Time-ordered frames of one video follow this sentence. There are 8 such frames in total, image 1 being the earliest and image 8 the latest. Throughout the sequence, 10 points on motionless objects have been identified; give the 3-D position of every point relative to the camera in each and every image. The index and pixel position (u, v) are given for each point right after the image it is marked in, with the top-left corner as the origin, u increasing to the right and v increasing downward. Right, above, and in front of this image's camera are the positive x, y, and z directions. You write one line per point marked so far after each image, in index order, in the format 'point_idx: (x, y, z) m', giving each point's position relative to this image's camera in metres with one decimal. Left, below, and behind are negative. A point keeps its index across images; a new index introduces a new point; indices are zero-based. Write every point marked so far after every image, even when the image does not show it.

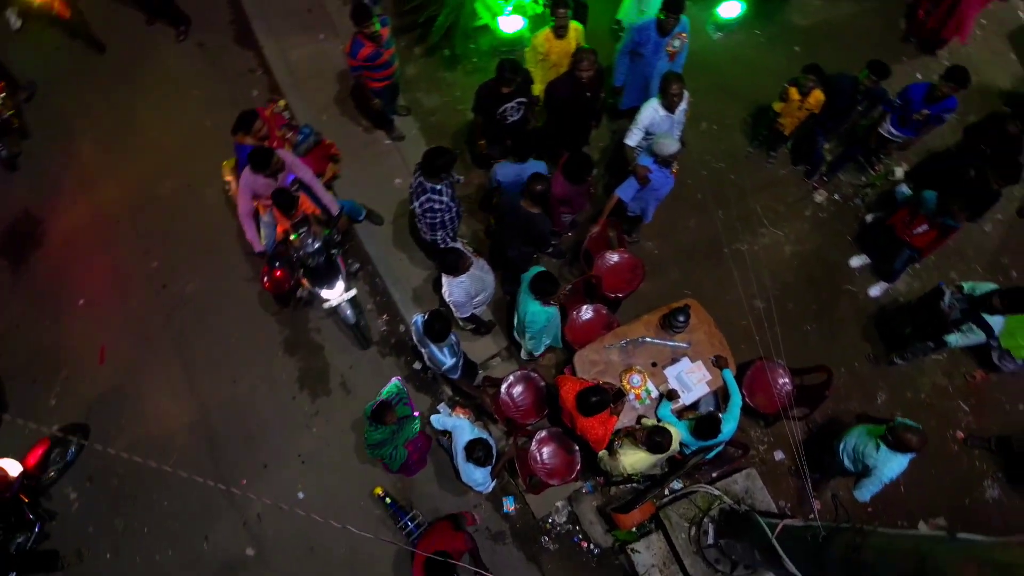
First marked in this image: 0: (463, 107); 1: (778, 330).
0: (-0.4, +1.6, +6.4) m
1: (+2.0, -0.3, +5.5) m
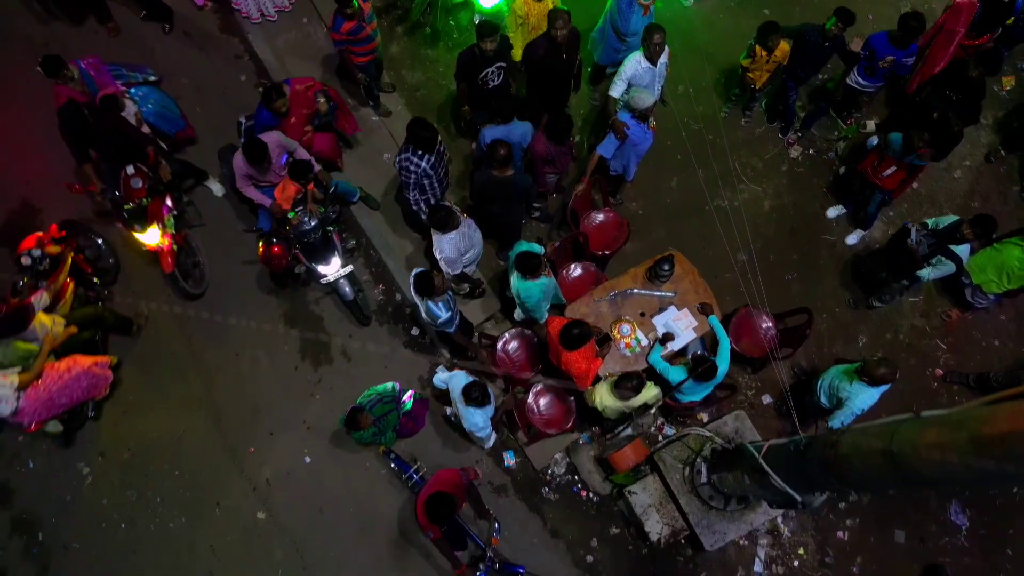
0: (-0.6, +1.8, +6.5) m
1: (+1.9, +0.1, +5.7) m
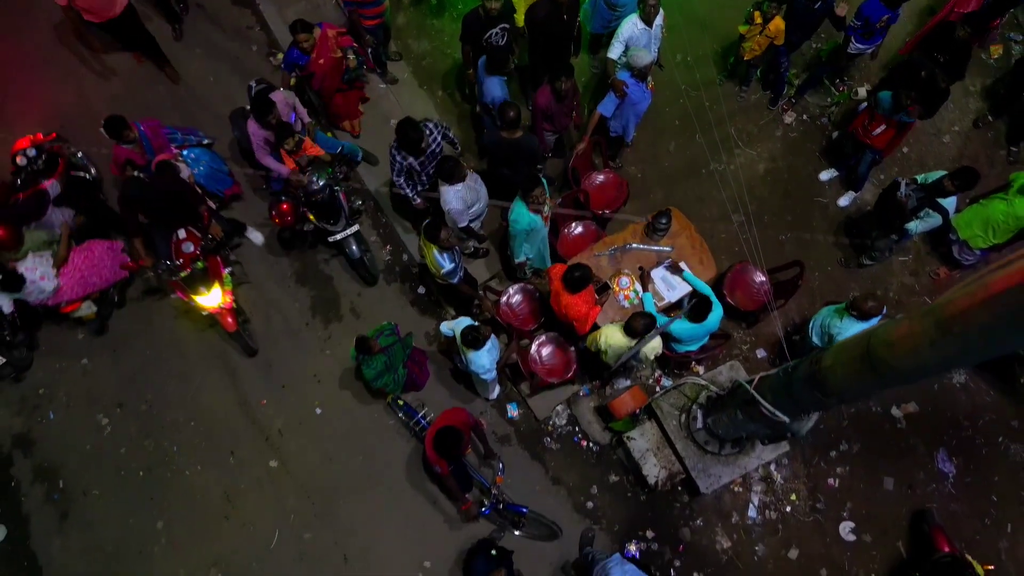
0: (-0.5, +2.1, +6.7) m
1: (+1.9, +0.4, +5.9) m
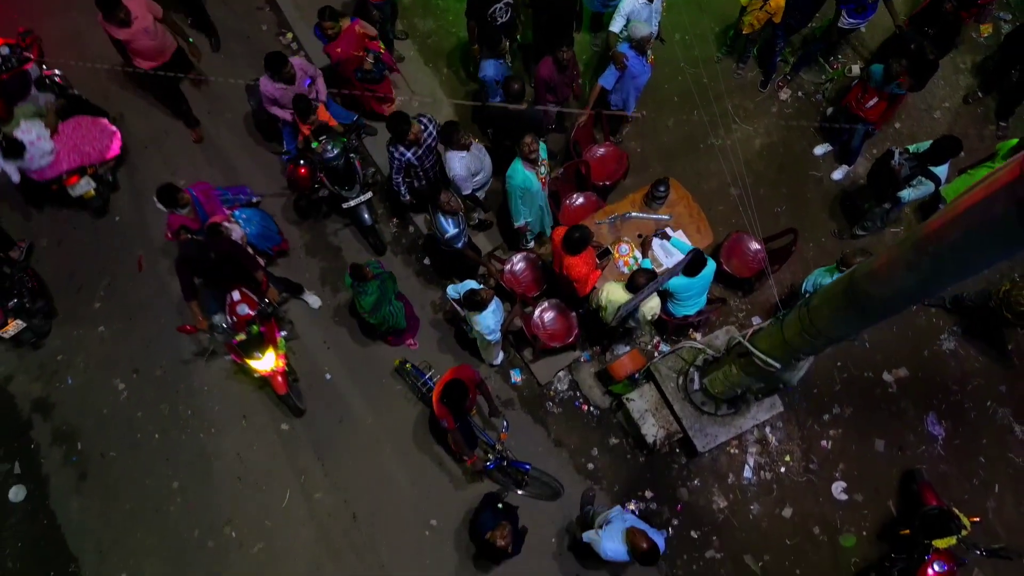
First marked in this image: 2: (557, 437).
0: (-0.5, +2.4, +6.9) m
1: (+2.0, +0.6, +6.0) m
2: (+0.3, -1.1, +5.7) m
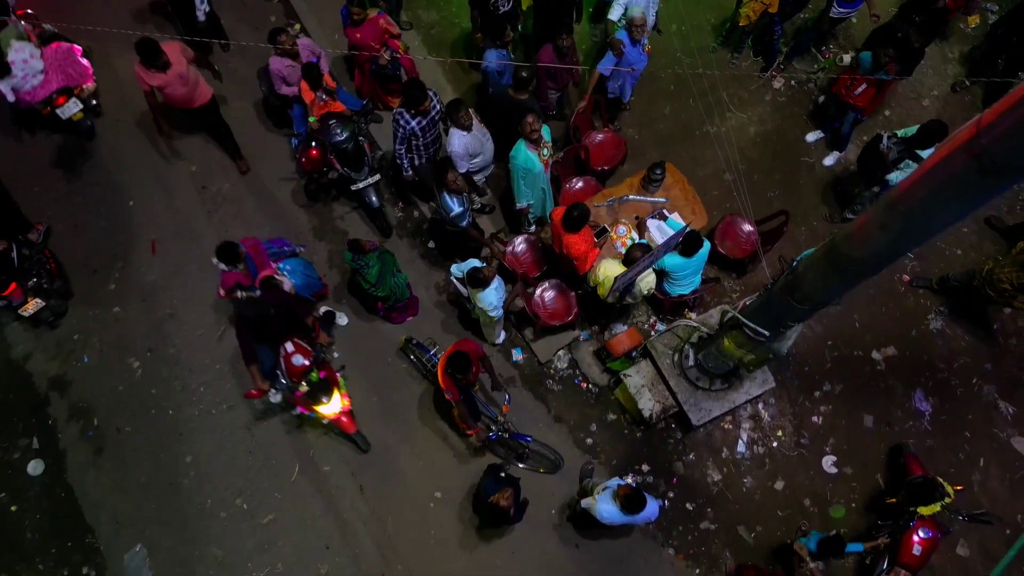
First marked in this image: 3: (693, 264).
0: (-0.5, +2.5, +7.1) m
1: (+2.0, +0.8, +6.2) m
2: (+0.4, -1.0, +5.9) m
3: (+1.3, +0.2, +5.2) m
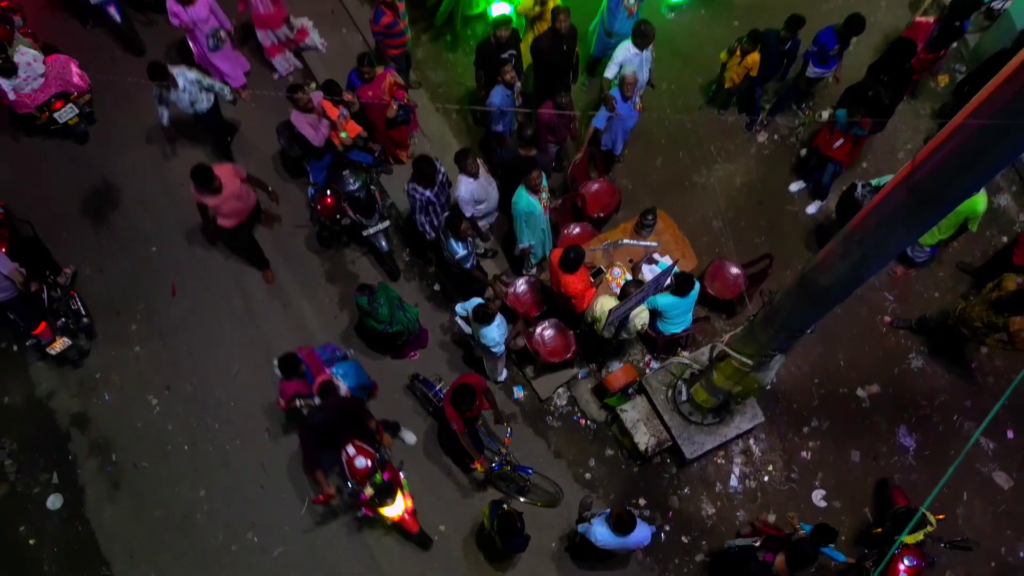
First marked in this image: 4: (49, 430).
0: (-0.5, +2.1, +7.6) m
1: (+2.0, +0.4, +6.6) m
2: (+0.4, -1.3, +6.2) m
3: (+1.3, -0.1, +5.5) m
4: (-3.9, -1.2, +6.3) m
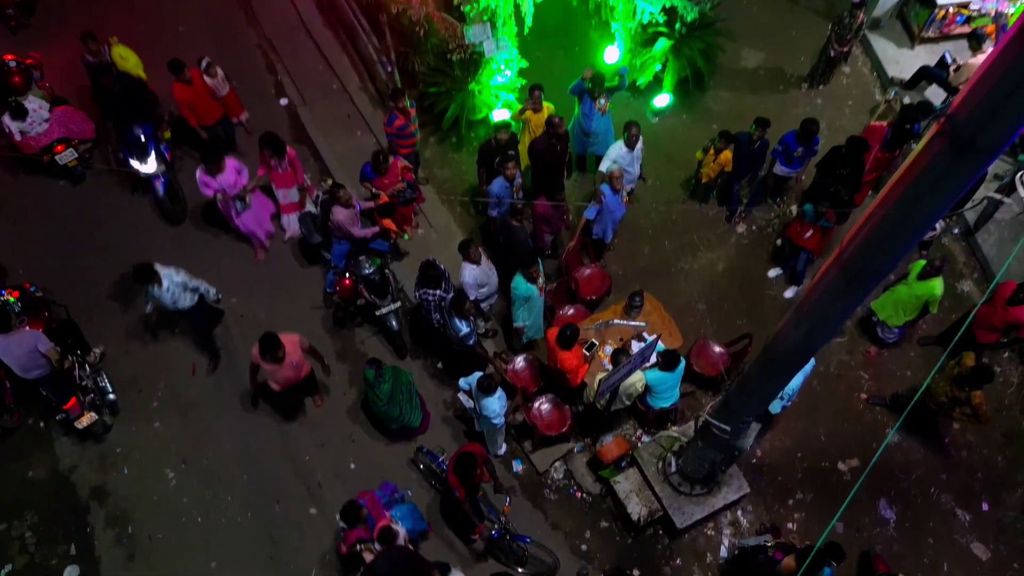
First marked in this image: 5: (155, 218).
0: (-0.5, +1.2, +8.3) m
1: (+2.0, -0.3, +7.1) m
2: (+0.4, -2.0, +6.5) m
3: (+1.3, -0.7, +6.0) m
4: (-3.9, -1.9, +6.6) m
5: (-3.9, +0.7, +8.2) m
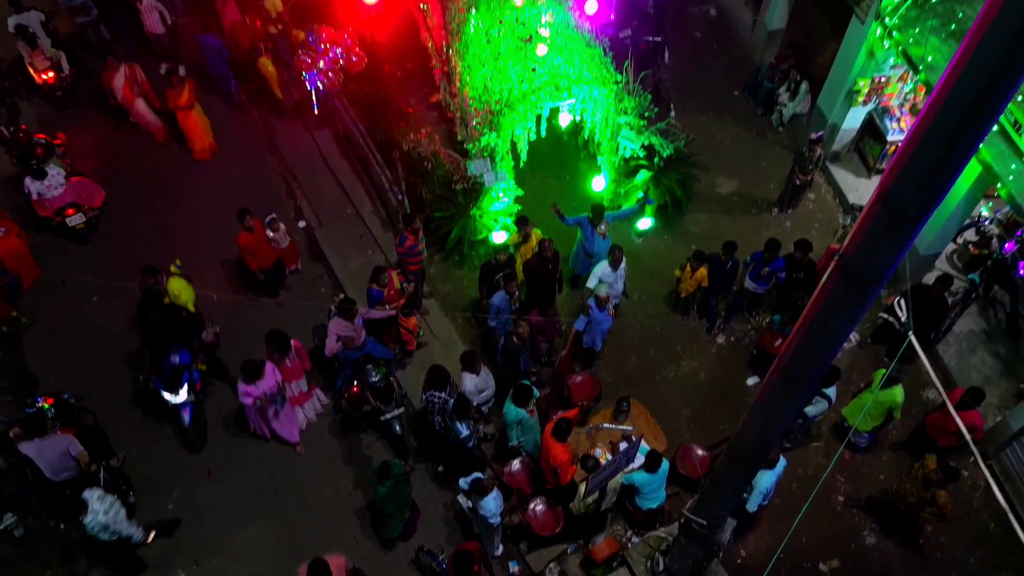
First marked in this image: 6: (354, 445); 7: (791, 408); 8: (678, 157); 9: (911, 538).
0: (-0.5, 0.0, +9.0) m
1: (+1.9, -1.4, +7.6) m
2: (+0.3, -3.0, +6.7) m
3: (+1.2, -1.7, +6.4) m
4: (-3.9, -2.9, +6.8) m
5: (-3.9, -0.5, +8.8) m
6: (-1.7, -1.7, +7.9) m
7: (+1.4, -0.6, +3.7) m
8: (+2.2, +1.7, +9.7) m
9: (+3.8, -2.4, +7.2) m
